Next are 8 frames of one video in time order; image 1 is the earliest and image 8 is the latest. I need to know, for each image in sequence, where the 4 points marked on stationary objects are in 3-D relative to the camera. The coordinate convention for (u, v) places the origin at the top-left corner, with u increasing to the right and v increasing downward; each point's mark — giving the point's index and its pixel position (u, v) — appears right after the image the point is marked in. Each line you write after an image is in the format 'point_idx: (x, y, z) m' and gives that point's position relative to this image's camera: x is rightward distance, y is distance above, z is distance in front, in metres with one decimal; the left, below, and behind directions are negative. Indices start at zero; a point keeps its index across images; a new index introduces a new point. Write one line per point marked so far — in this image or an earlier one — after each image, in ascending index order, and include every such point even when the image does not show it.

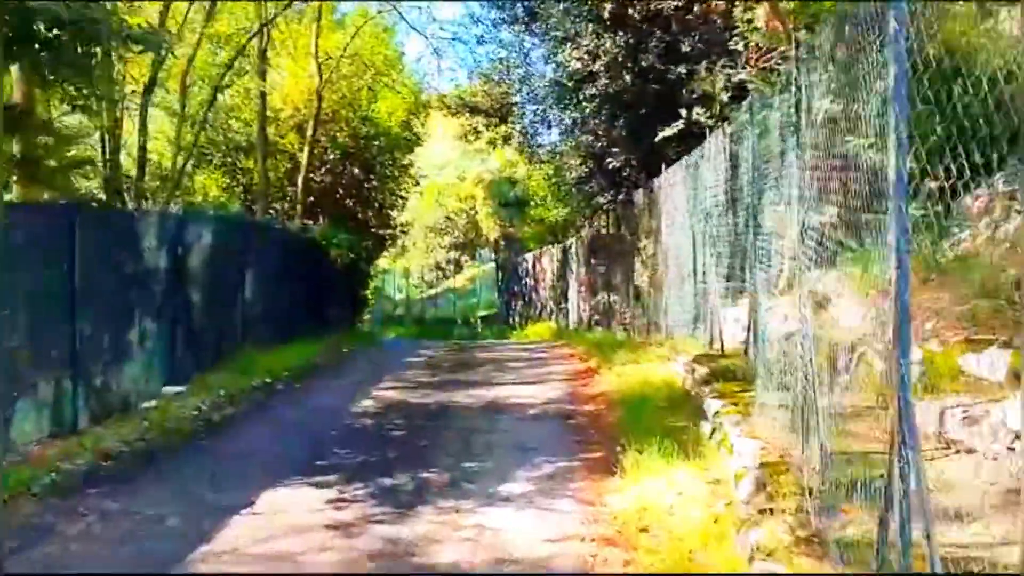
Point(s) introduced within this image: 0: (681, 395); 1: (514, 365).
0: (+1.3, -0.8, +7.9) m
1: (0.0, -0.8, +10.8) m
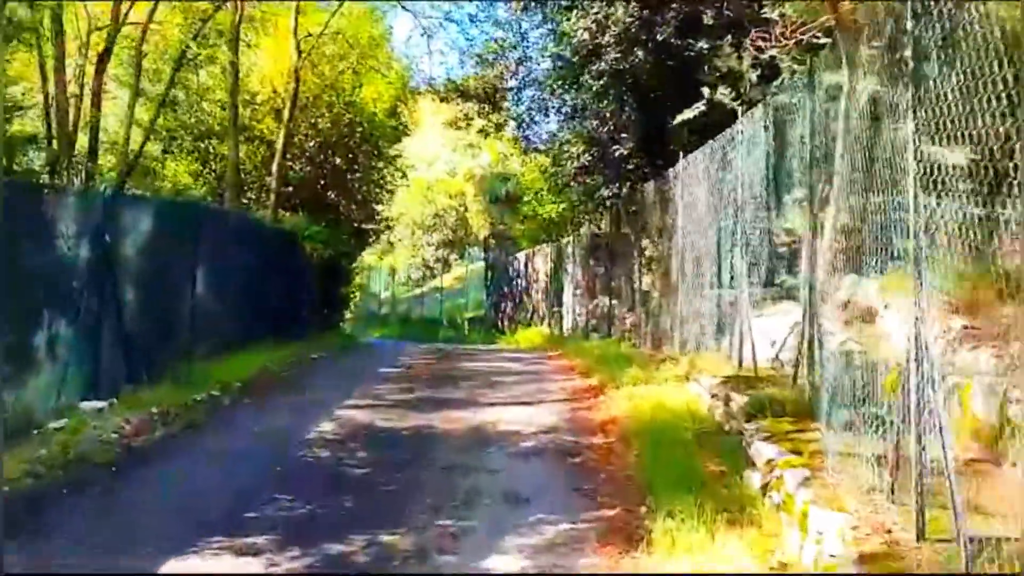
0: (+1.2, -0.9, +6.4) m
1: (-0.1, -0.8, +9.4) m
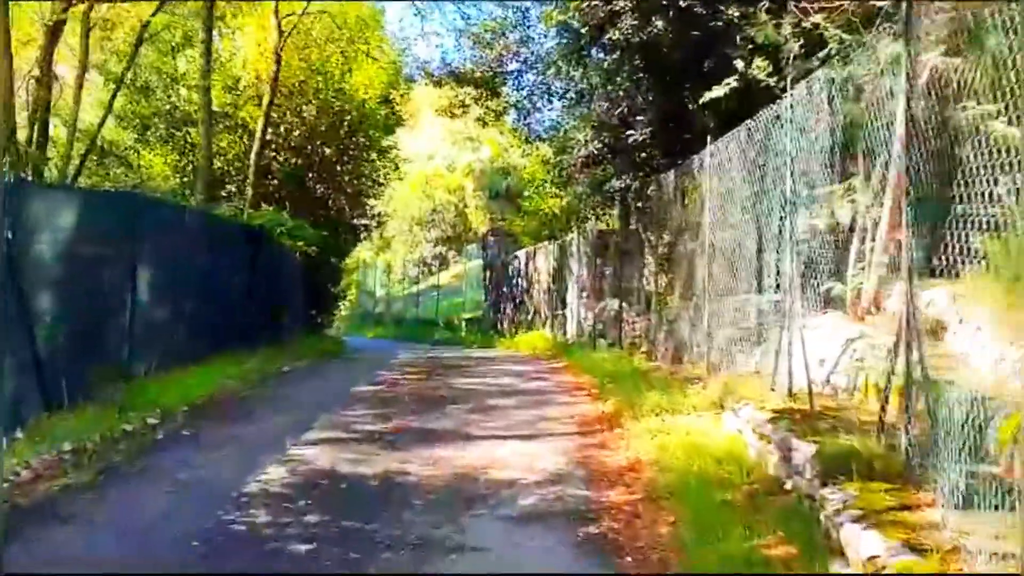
0: (+1.2, -0.9, +5.0) m
1: (-0.1, -0.9, +7.9) m
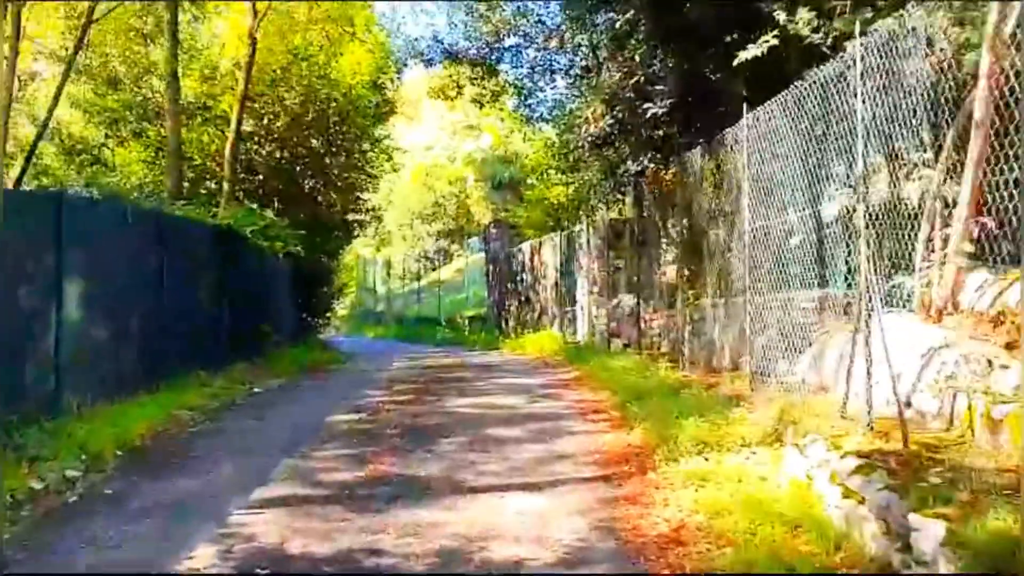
0: (+1.2, -1.0, +3.6) m
1: (-0.1, -0.9, +6.6) m
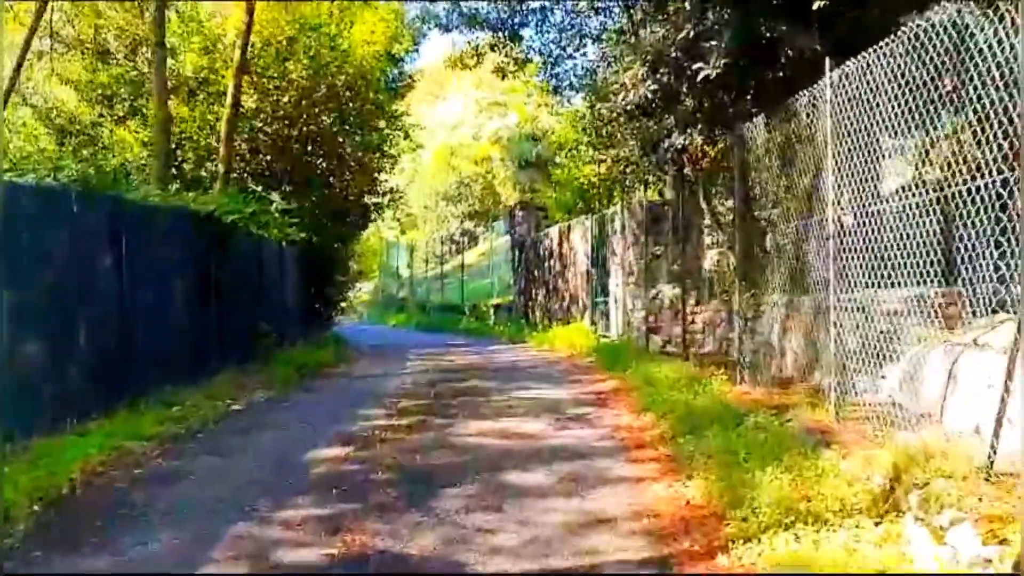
0: (+1.2, -1.0, +2.1) m
1: (0.0, -0.9, +5.2) m
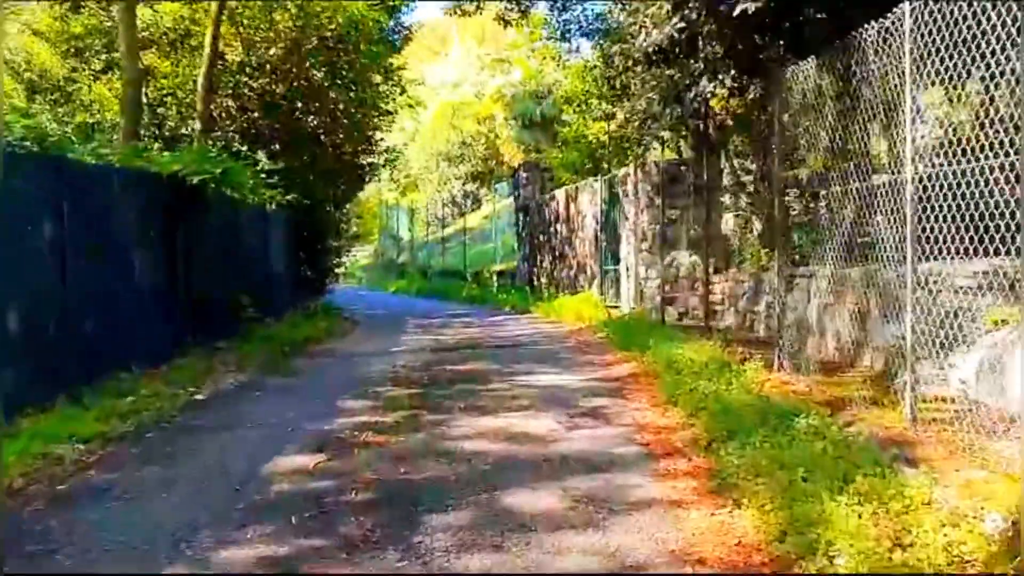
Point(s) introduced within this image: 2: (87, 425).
0: (+1.2, -1.1, +1.2) m
1: (+0.1, -0.8, +4.2) m
2: (-2.3, -0.7, +5.7) m
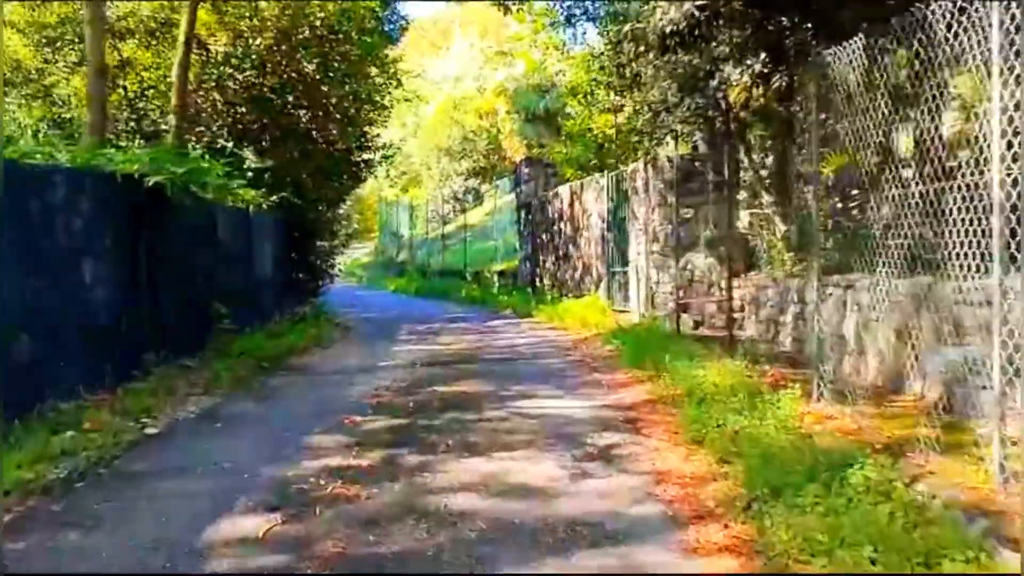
0: (+1.2, -1.2, +0.3) m
1: (0.0, -1.0, +3.3) m
2: (-2.3, -0.8, +4.8) m
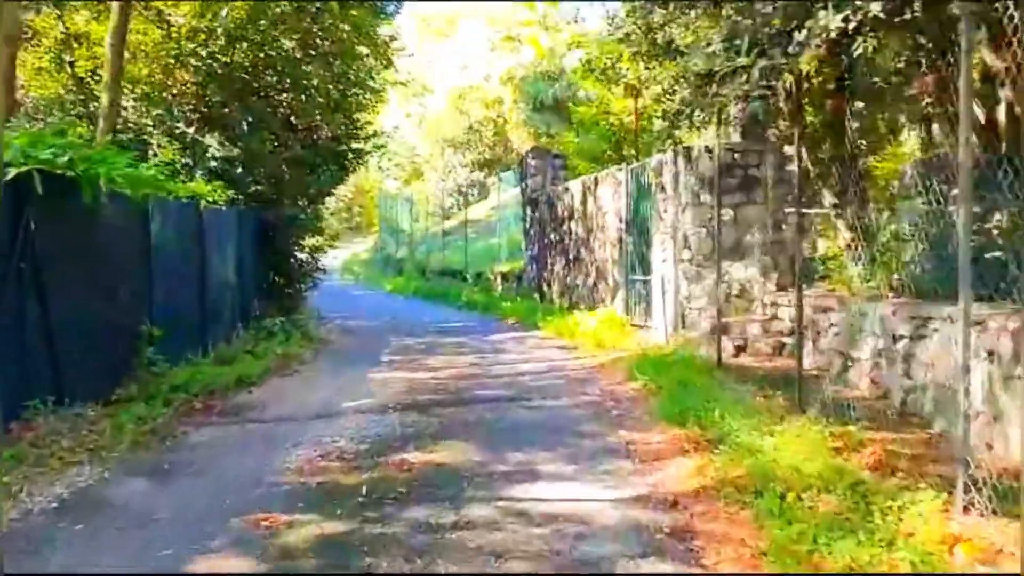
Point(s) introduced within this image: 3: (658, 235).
0: (+1.1, -1.4, -1.6) m
1: (0.0, -1.1, +1.4) m
2: (-2.3, -1.0, +3.0) m
3: (+1.4, +0.5, +10.4) m
